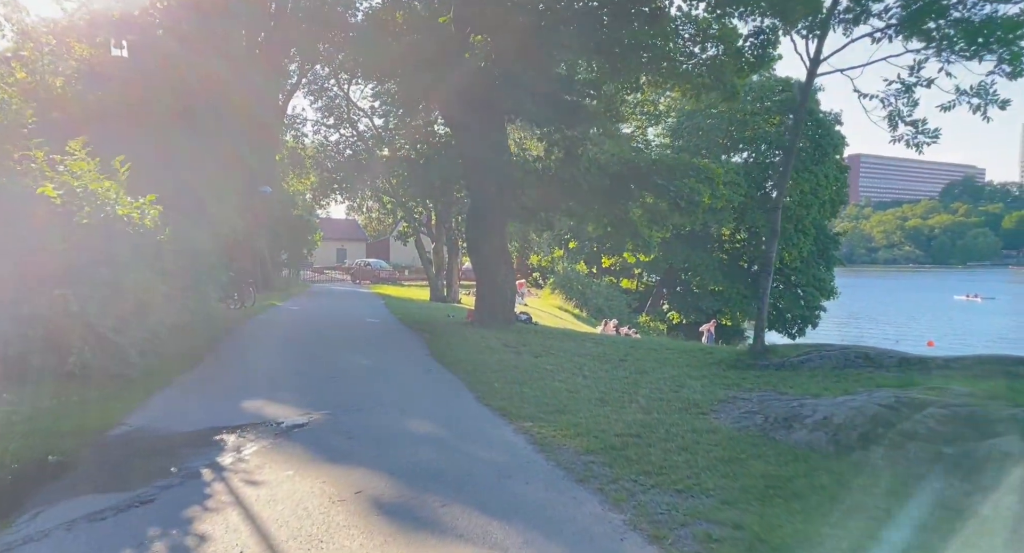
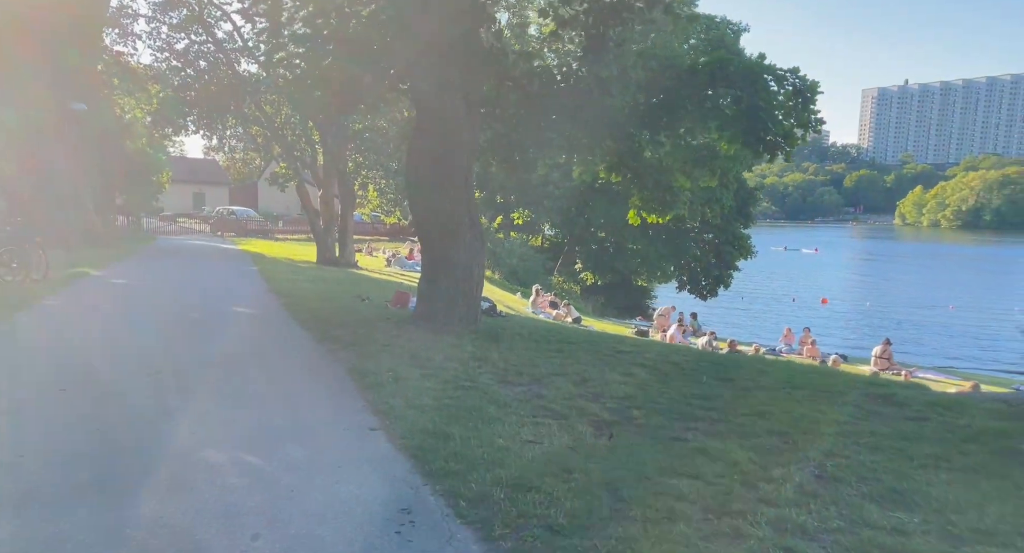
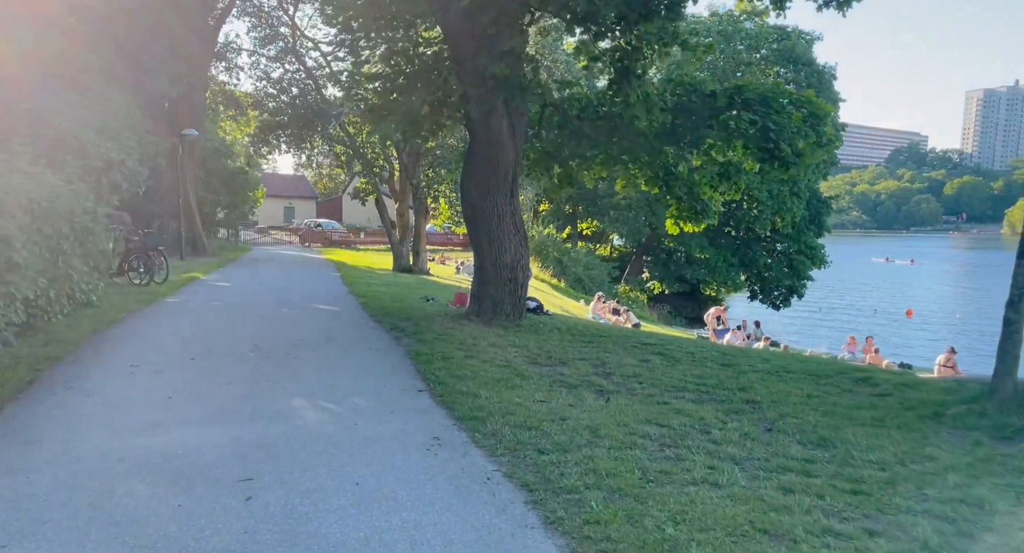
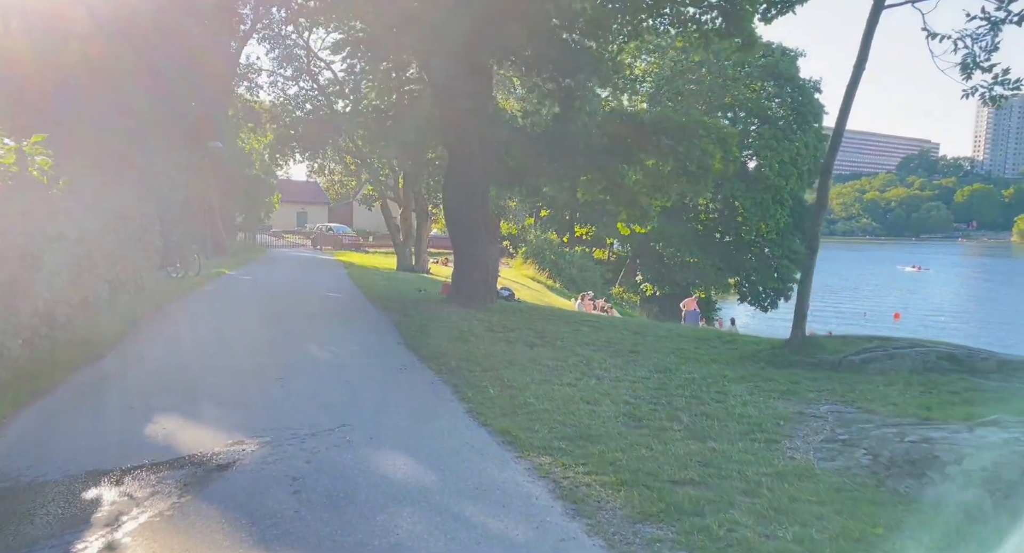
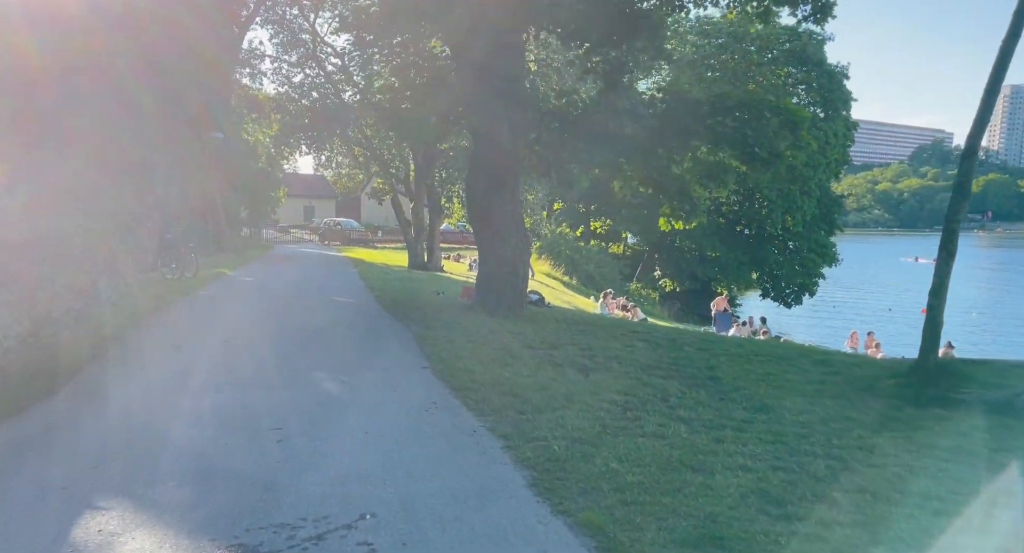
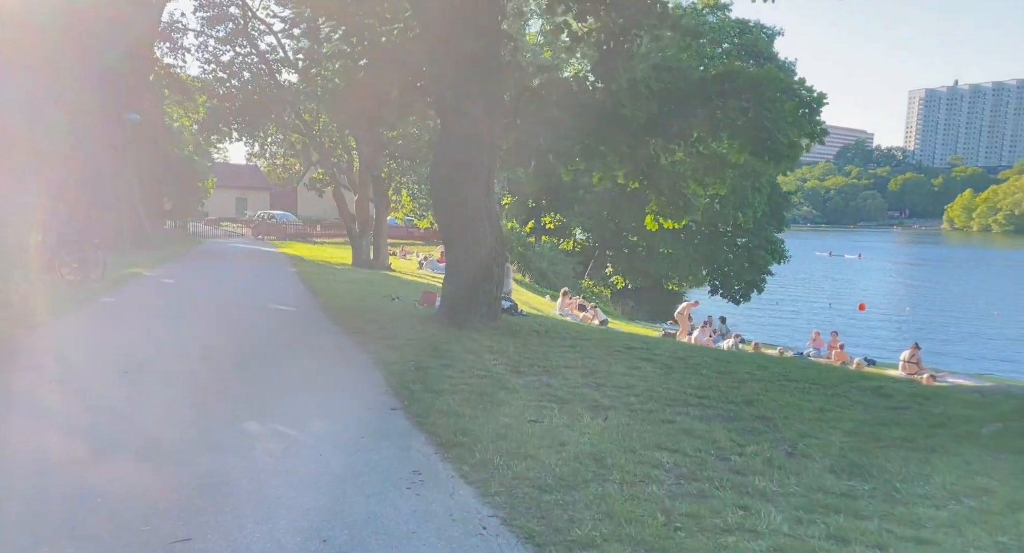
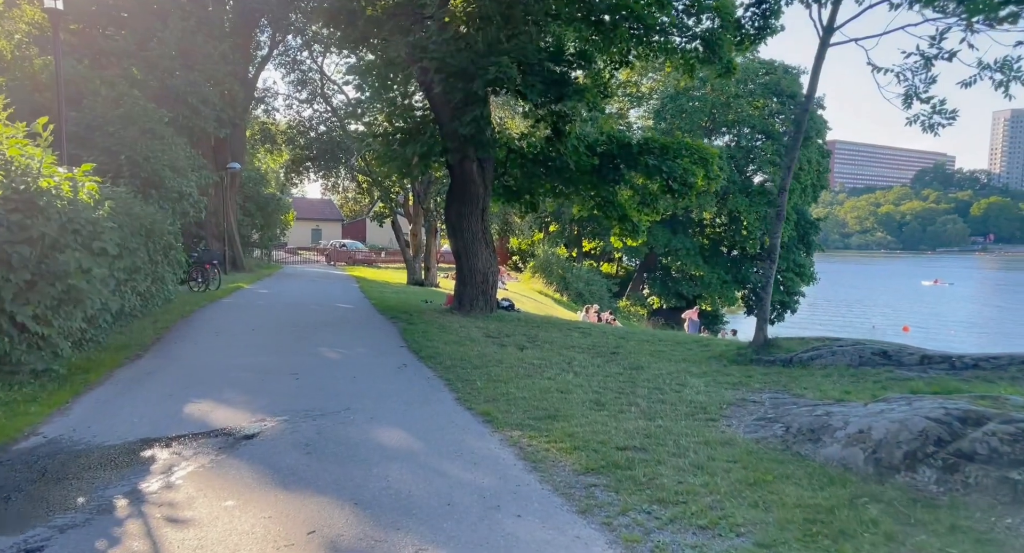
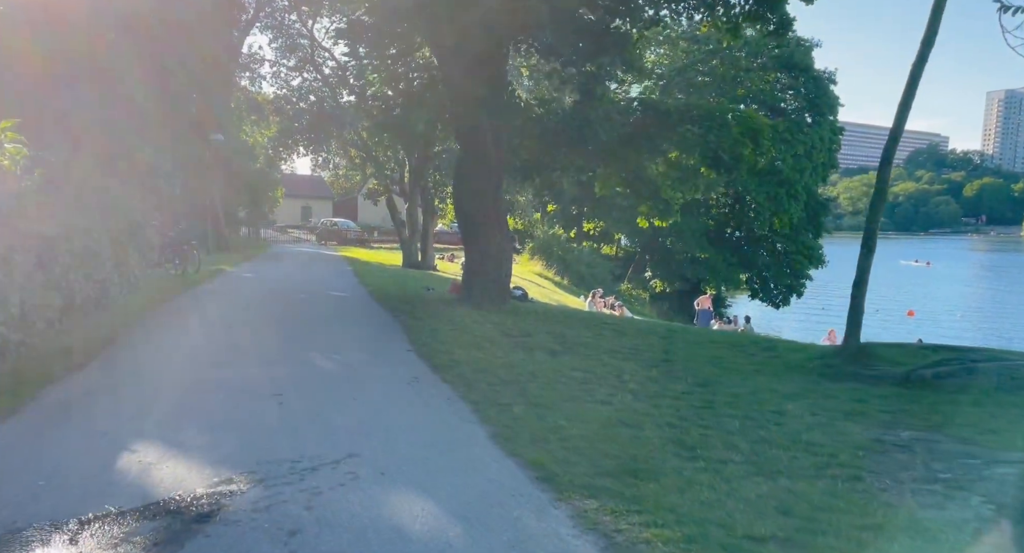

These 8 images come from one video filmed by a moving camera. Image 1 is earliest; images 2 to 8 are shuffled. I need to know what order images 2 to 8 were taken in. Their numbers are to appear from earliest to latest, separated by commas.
7, 4, 8, 5, 3, 6, 2
